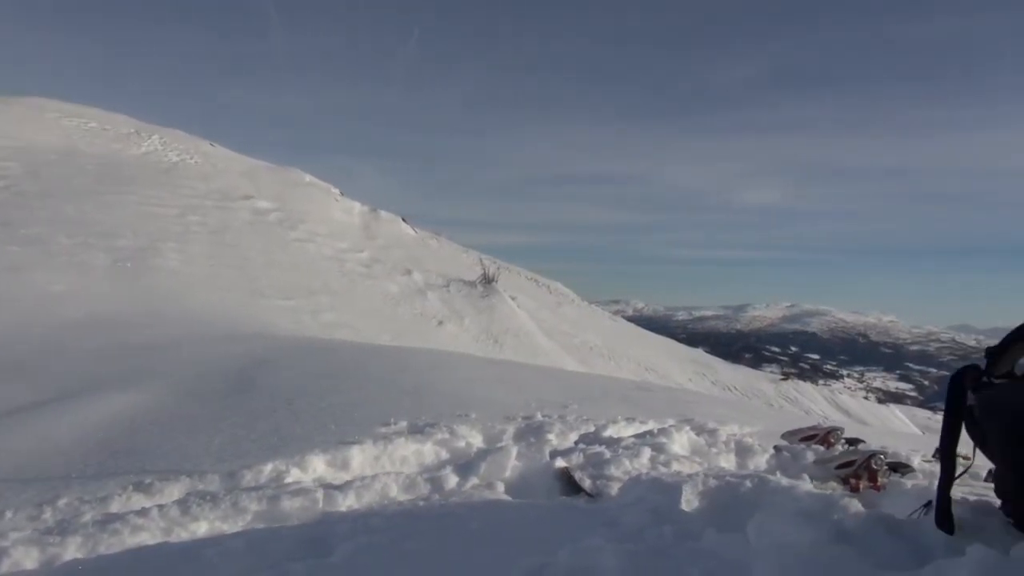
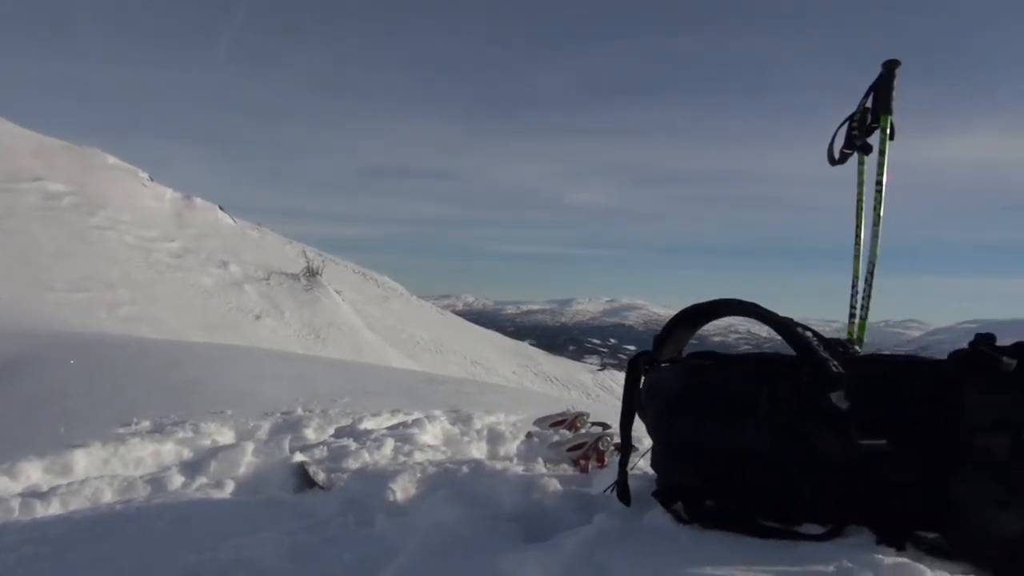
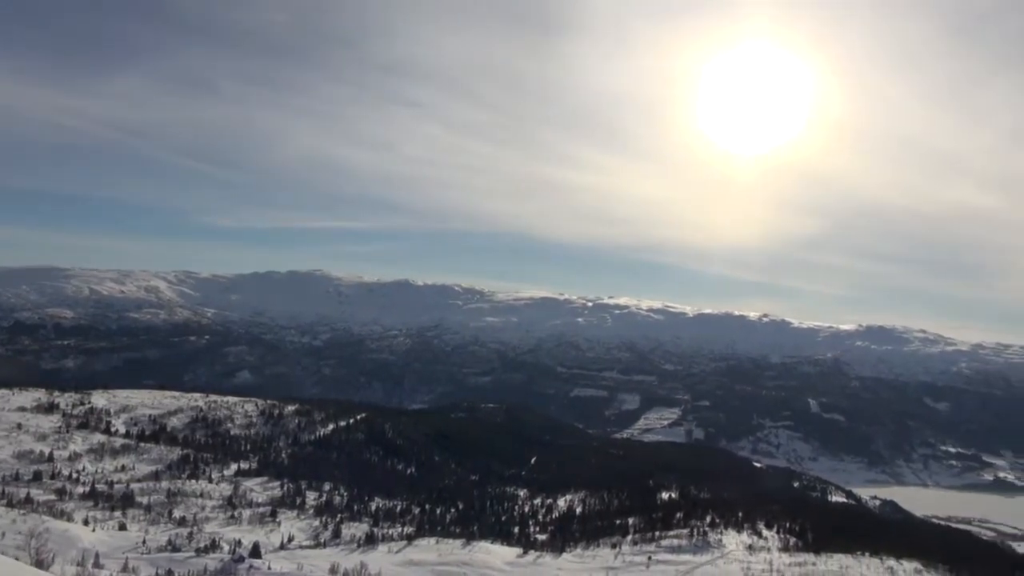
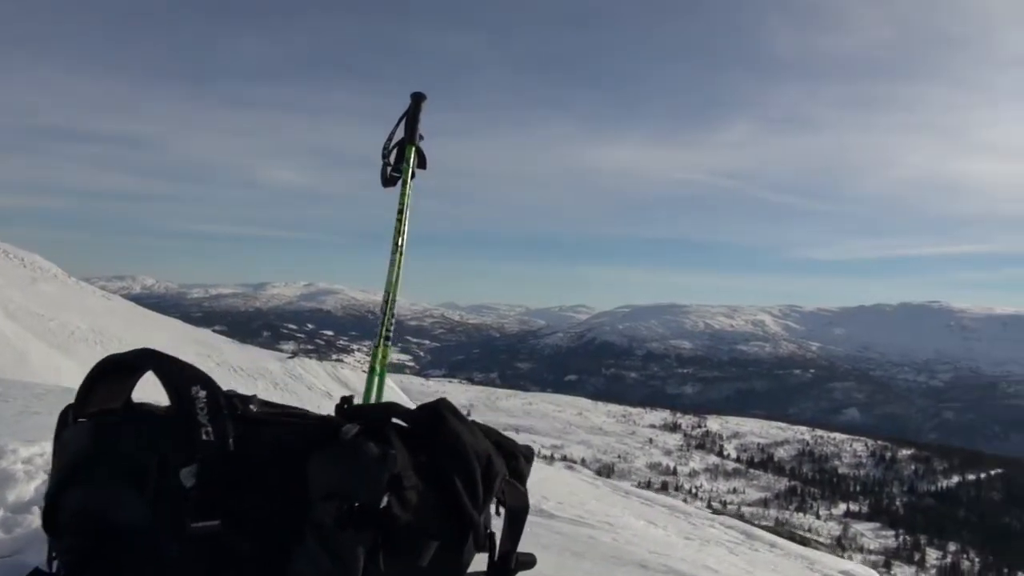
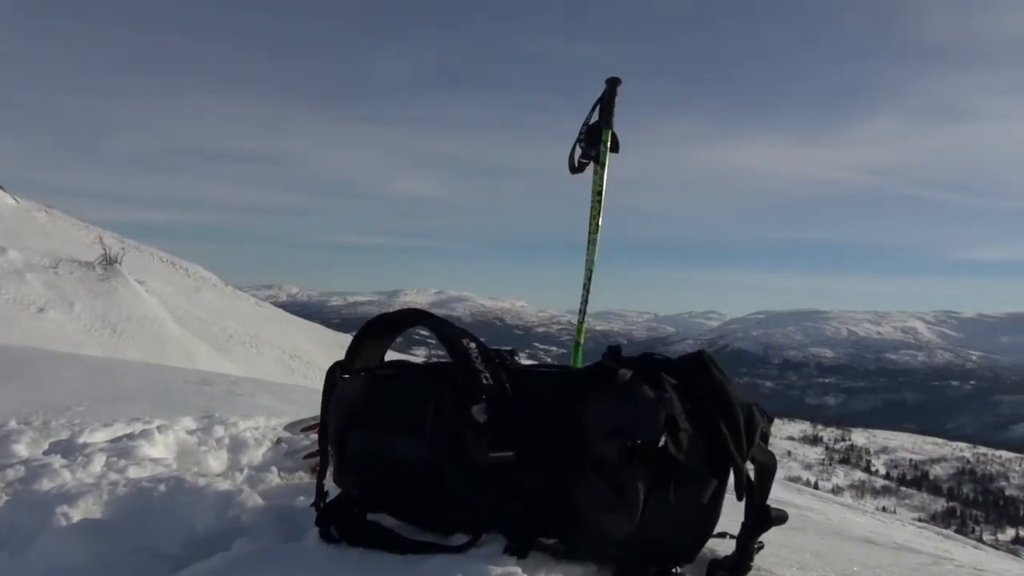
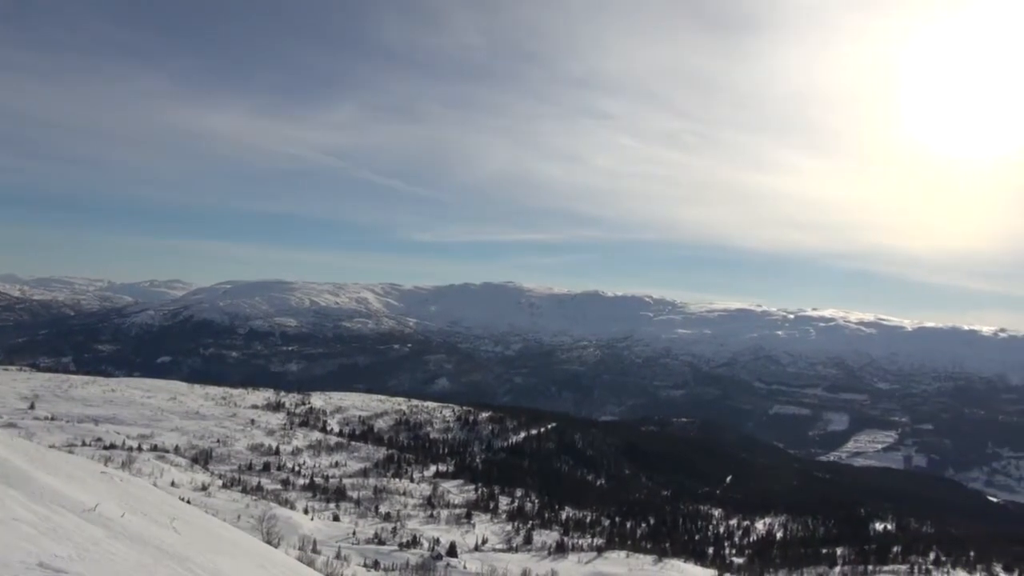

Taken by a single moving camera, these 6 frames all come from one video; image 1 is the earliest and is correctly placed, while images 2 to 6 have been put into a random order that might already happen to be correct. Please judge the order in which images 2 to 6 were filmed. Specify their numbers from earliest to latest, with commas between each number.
2, 5, 4, 6, 3
